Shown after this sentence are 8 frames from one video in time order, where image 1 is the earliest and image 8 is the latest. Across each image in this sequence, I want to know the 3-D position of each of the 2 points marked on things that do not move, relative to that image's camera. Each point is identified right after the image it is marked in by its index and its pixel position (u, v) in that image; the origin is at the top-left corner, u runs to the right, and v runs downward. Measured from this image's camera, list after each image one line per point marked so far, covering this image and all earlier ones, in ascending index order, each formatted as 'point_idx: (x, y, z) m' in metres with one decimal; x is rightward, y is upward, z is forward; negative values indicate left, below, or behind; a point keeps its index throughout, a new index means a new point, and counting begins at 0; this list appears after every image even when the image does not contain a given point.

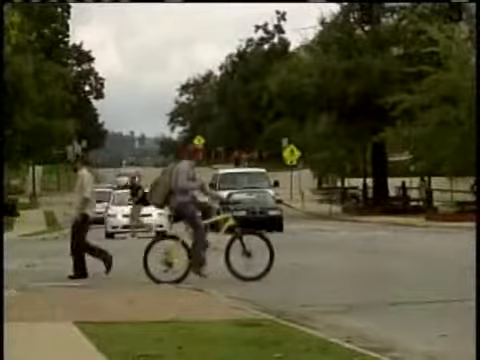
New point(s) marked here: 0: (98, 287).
0: (-1.8, -1.3, +16.7) m
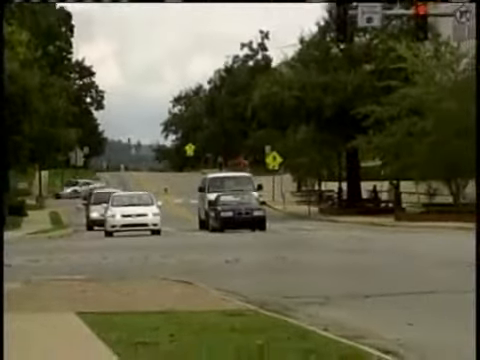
0: (-1.9, -1.3, +18.2) m
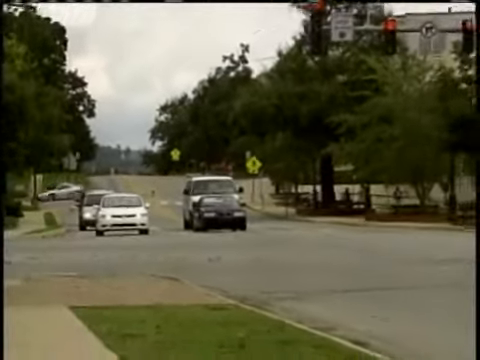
0: (-2.1, -1.3, +19.3) m
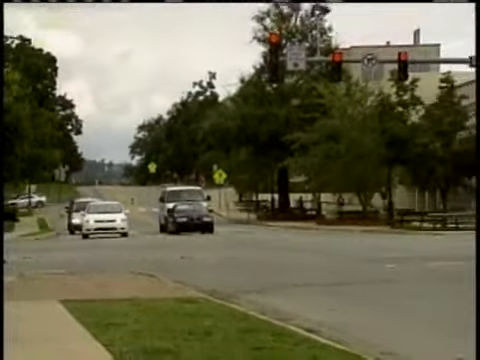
0: (-2.6, -1.5, +21.8) m
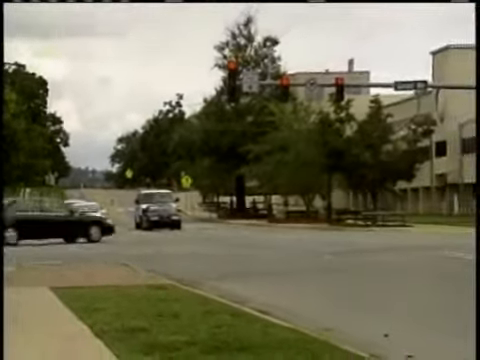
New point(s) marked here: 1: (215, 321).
0: (-3.2, -1.5, +25.1) m
1: (-0.4, -2.0, +19.9) m
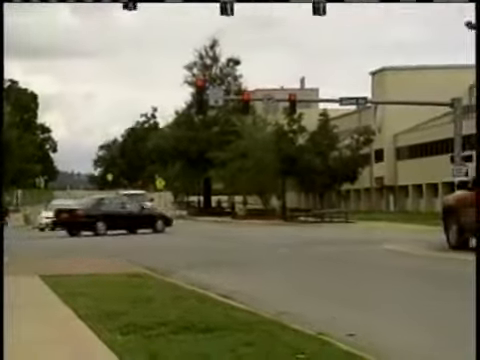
0: (-3.8, -1.5, +28.2) m
1: (-0.9, -2.0, +23.1) m
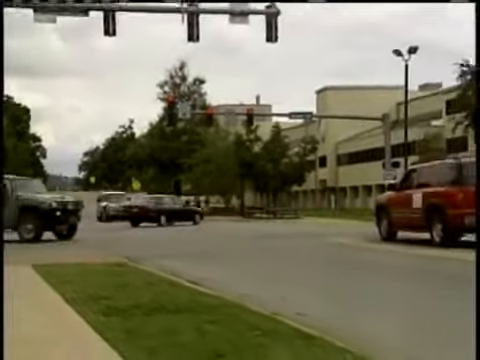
0: (-4.6, -1.6, +32.3) m
1: (-1.6, -2.1, +27.2) m
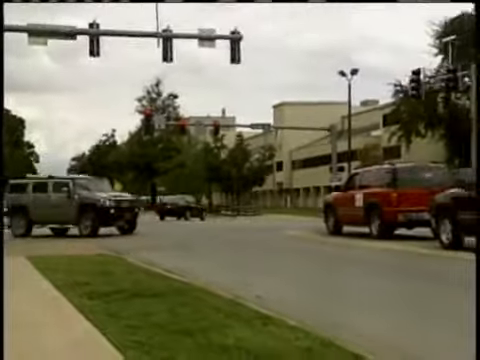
0: (-5.4, -1.6, +36.6) m
1: (-2.4, -2.1, +31.5) m
